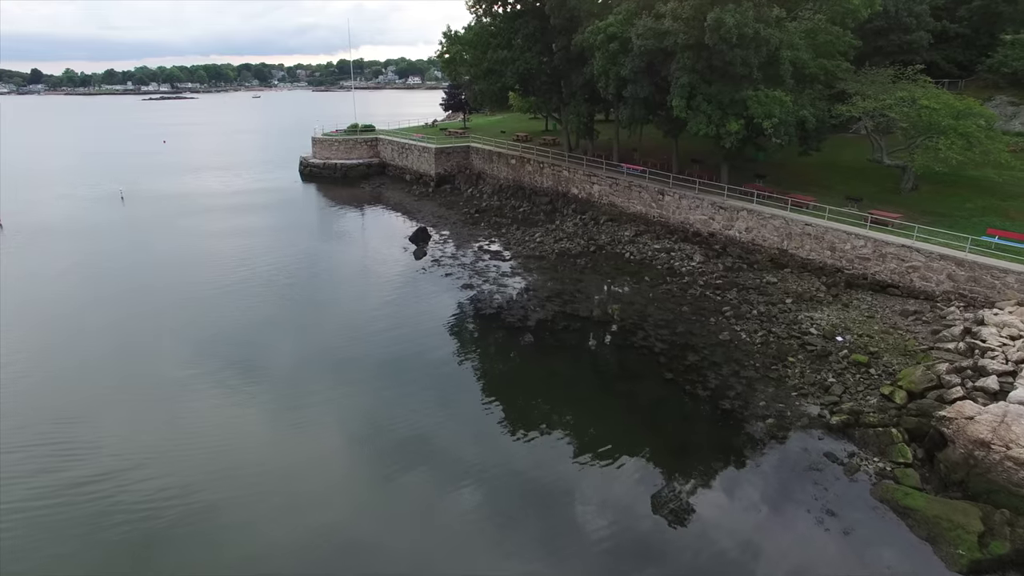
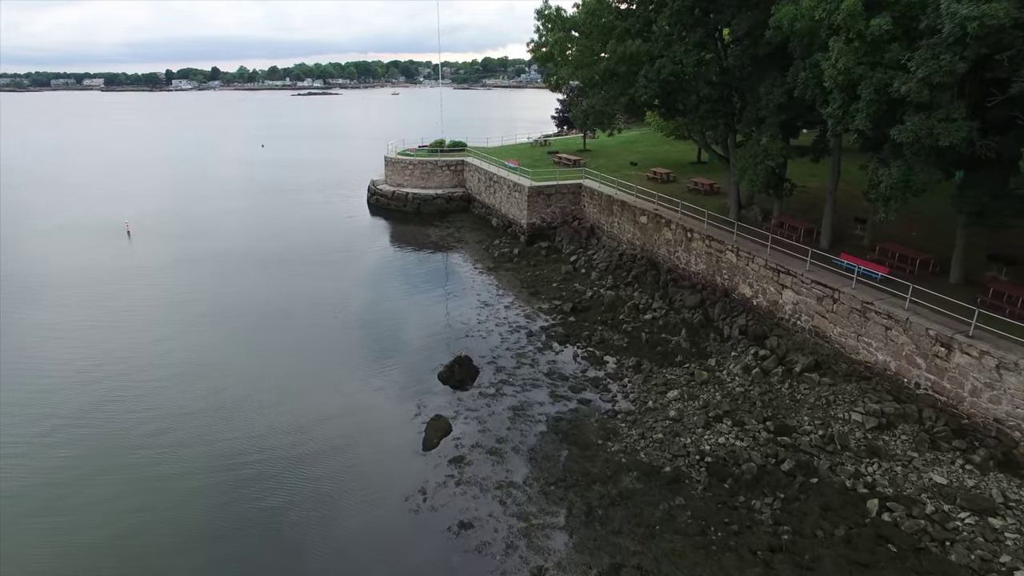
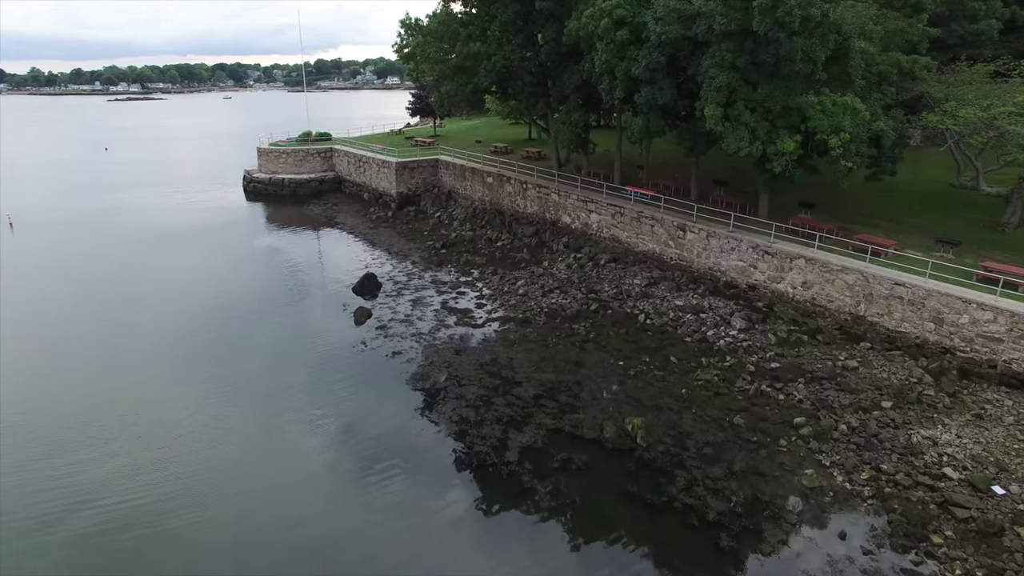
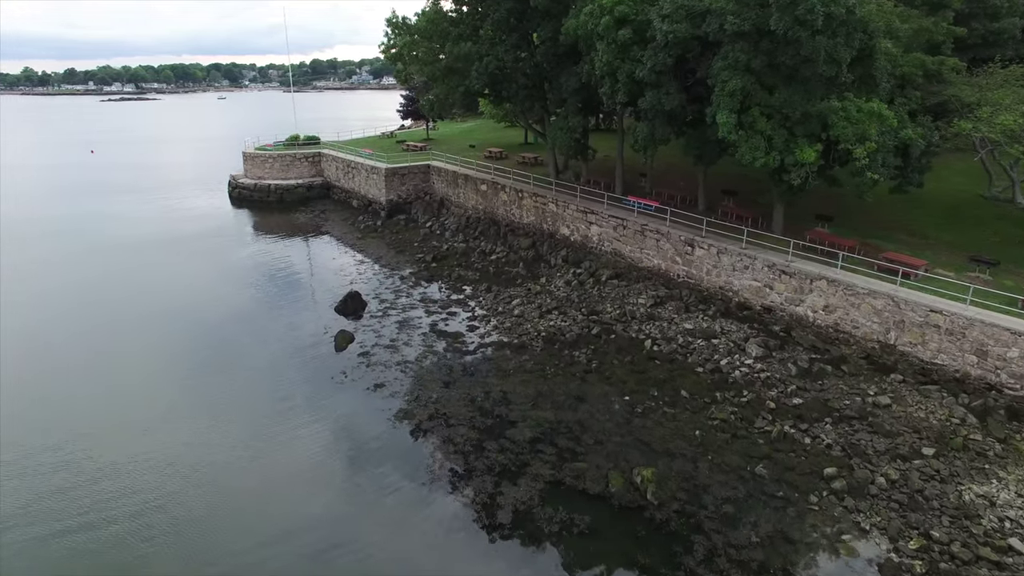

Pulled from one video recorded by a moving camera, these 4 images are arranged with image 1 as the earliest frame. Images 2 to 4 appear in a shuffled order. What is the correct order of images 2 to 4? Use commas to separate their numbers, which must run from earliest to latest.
3, 4, 2
